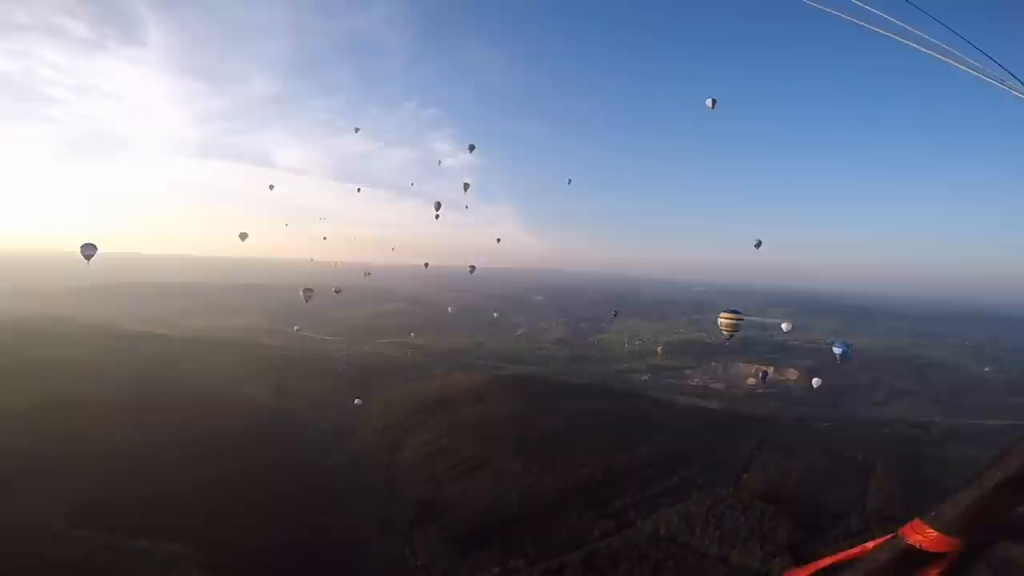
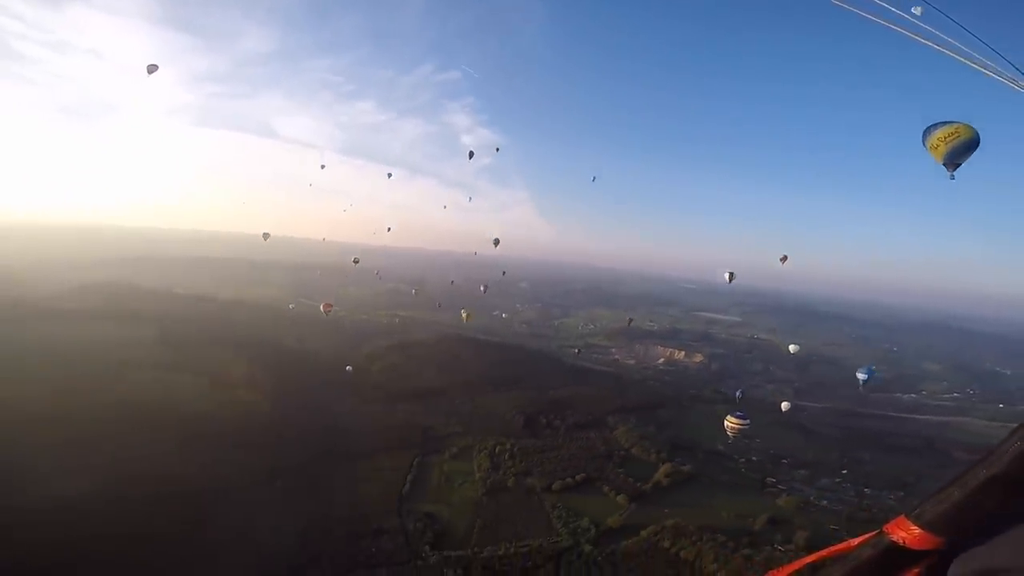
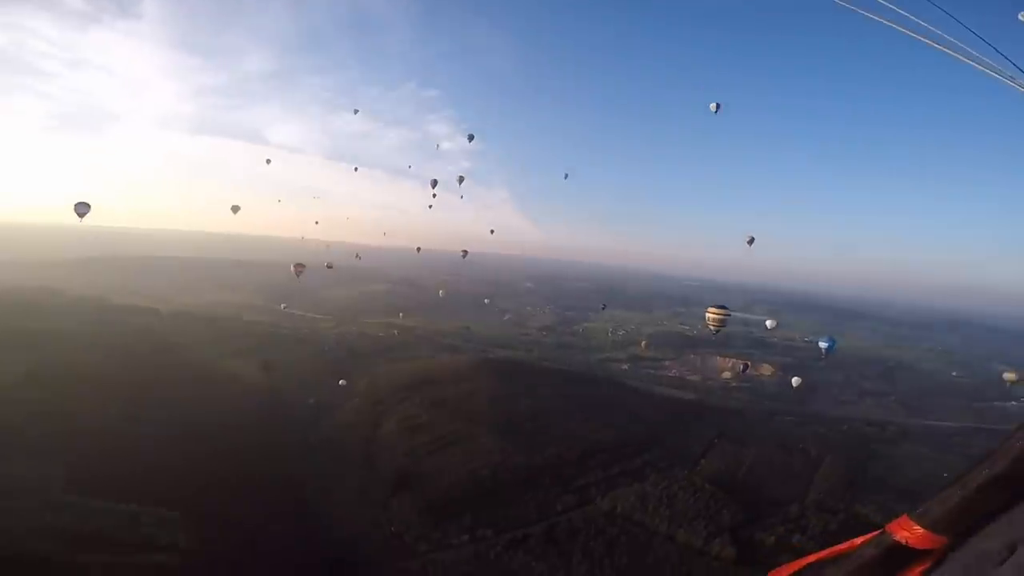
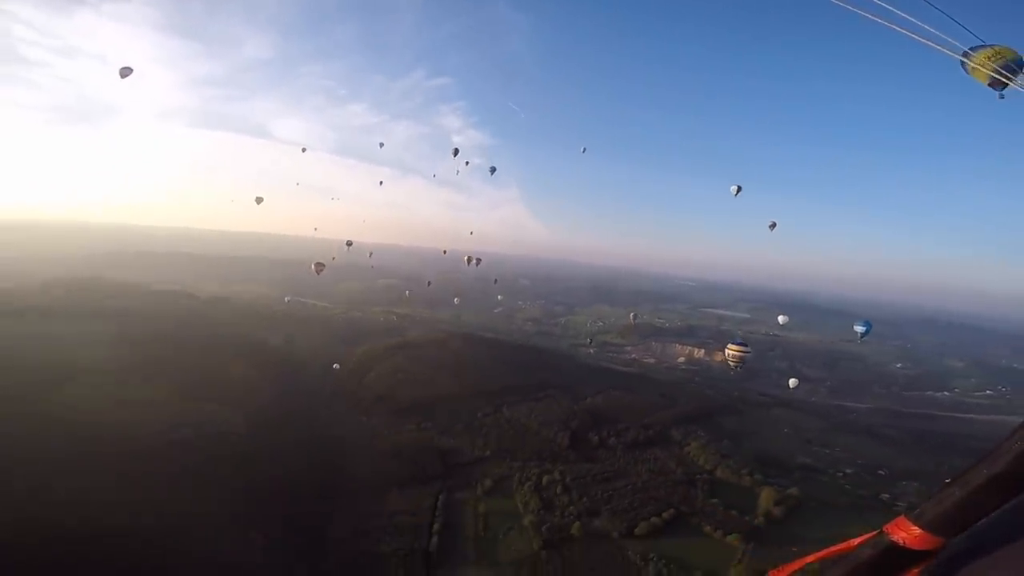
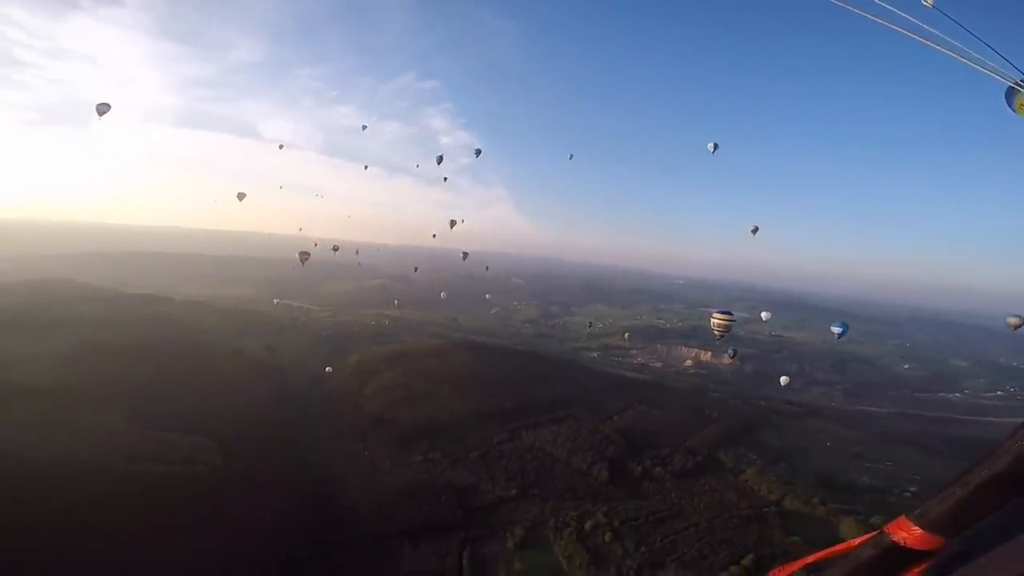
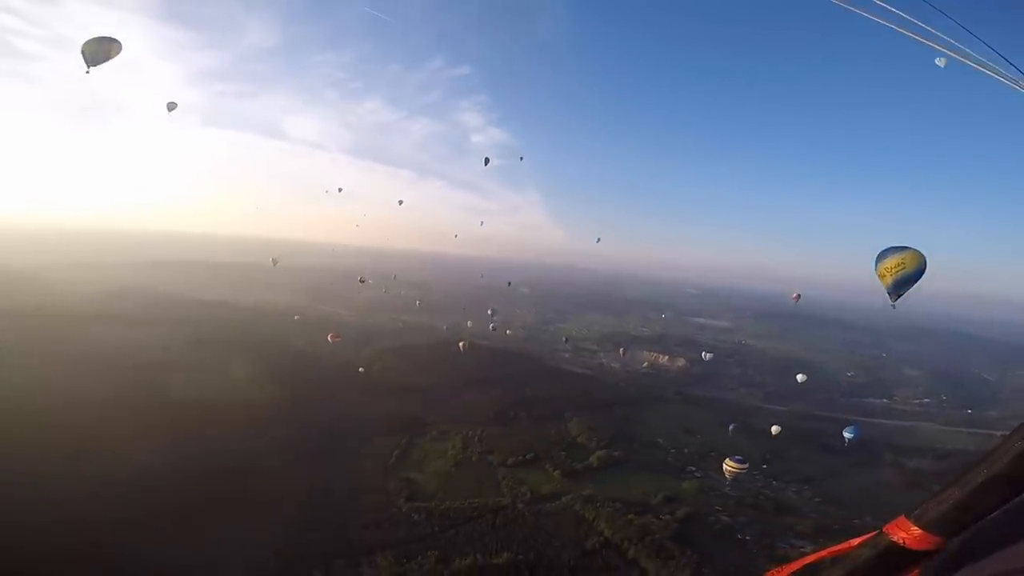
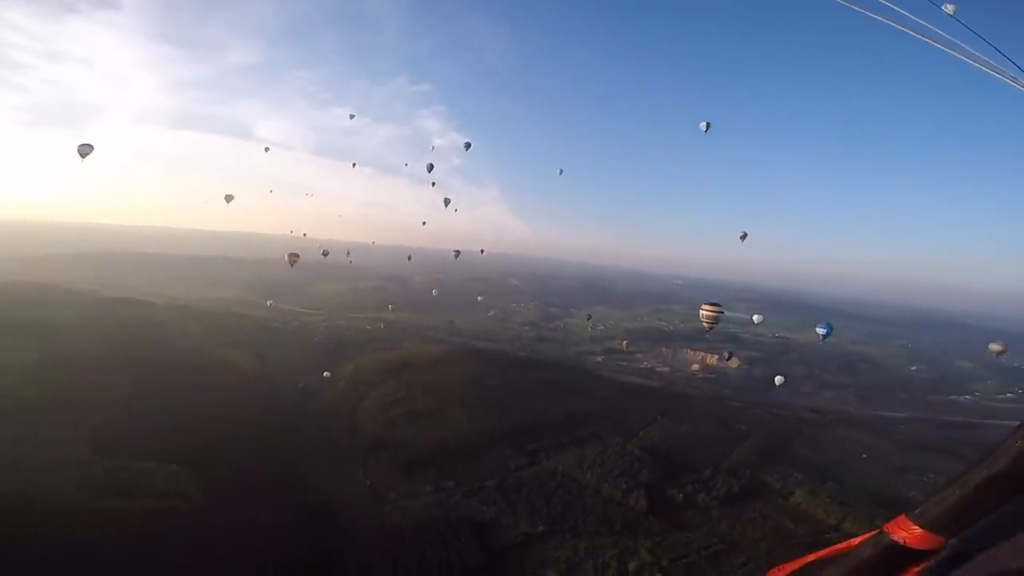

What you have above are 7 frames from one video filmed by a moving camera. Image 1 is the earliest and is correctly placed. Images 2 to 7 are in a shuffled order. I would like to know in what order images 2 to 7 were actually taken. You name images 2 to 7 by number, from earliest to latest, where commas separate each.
3, 7, 5, 4, 2, 6
